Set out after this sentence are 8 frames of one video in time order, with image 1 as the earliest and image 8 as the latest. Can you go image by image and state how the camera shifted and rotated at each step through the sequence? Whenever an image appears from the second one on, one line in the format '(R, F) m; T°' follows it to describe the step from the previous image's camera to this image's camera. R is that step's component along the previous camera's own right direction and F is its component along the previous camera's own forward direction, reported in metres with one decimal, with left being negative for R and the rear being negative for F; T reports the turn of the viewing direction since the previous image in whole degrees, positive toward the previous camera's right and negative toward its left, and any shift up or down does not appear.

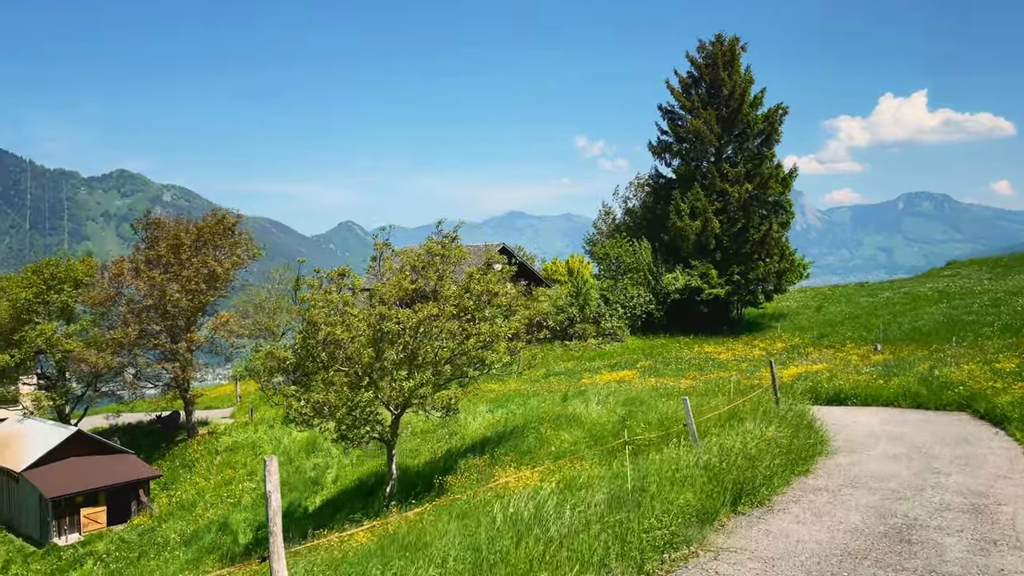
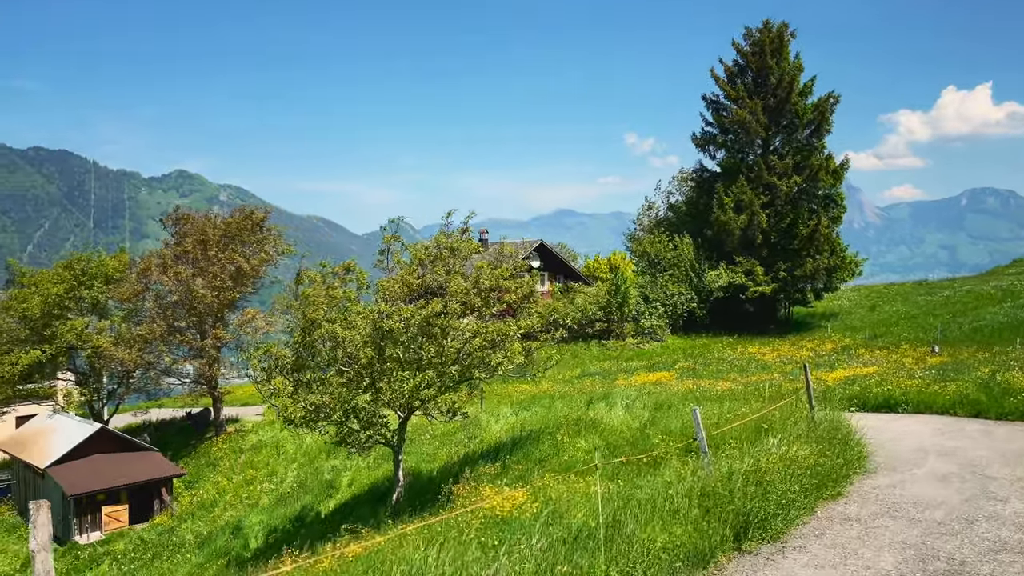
(+0.8, +1.1) m; -4°
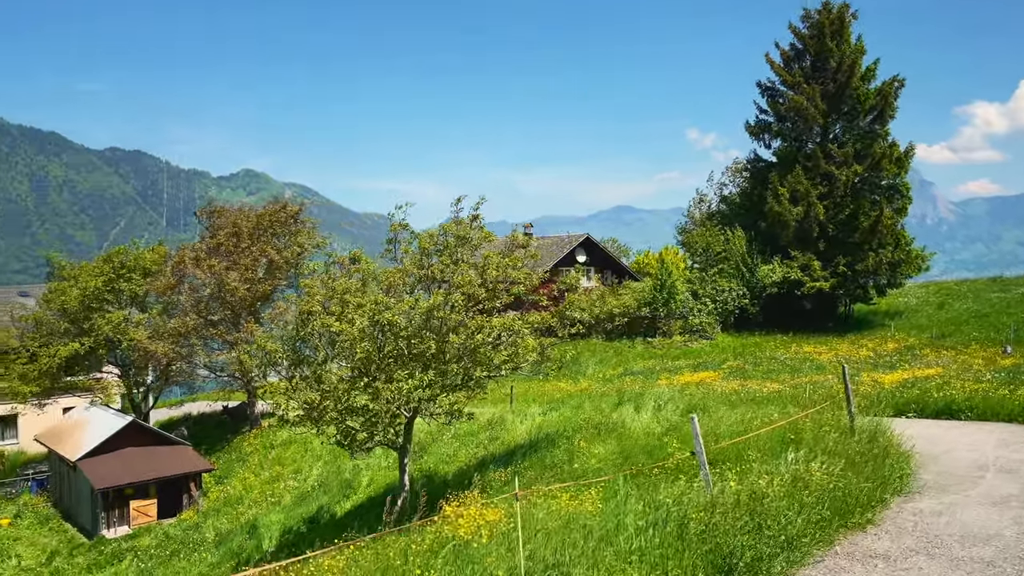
(+1.0, +1.1) m; -5°
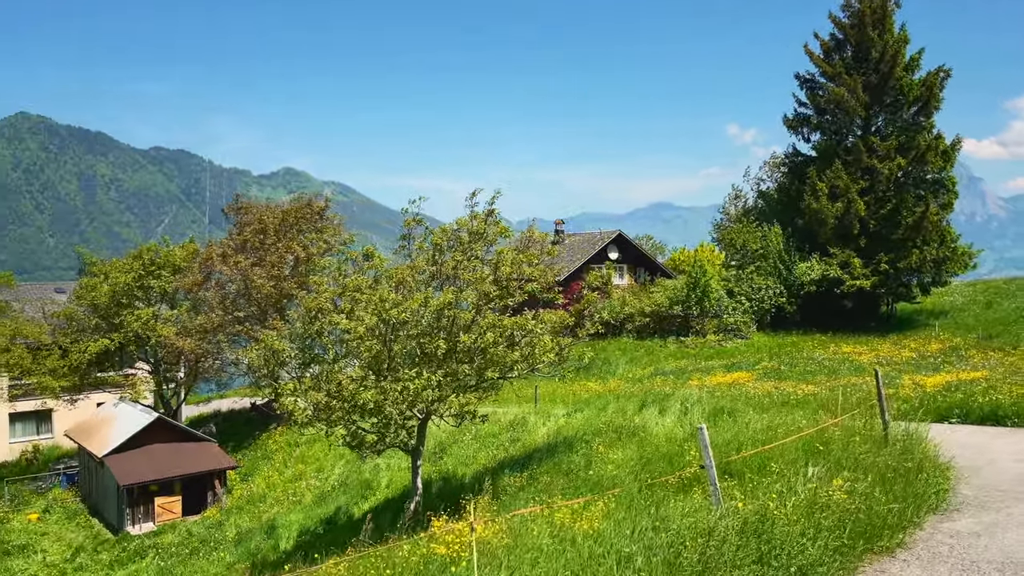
(+0.4, +0.5) m; -3°
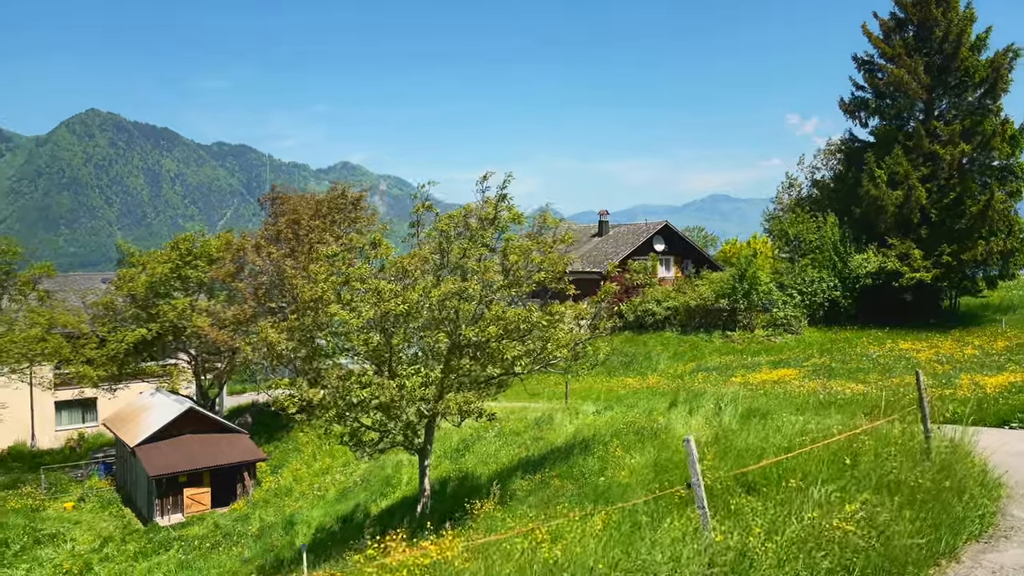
(+0.8, +0.8) m; -4°
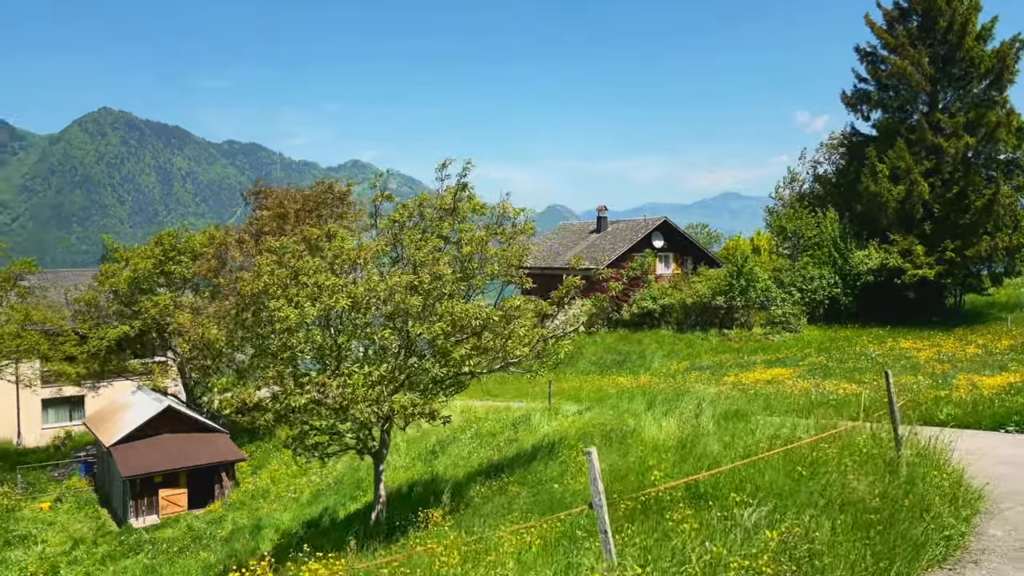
(+1.0, +0.6) m; -1°
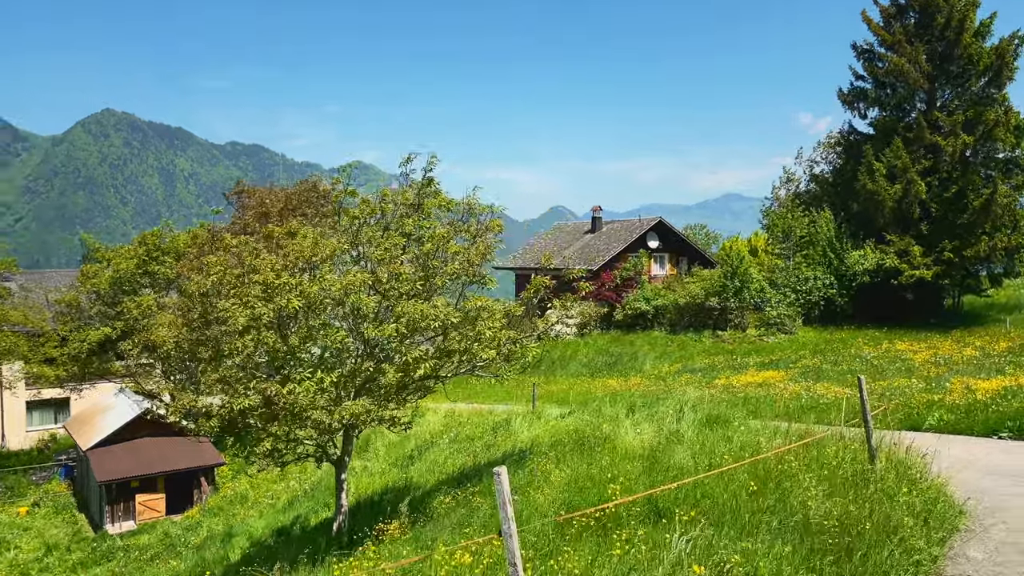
(+0.7, +0.4) m; 0°
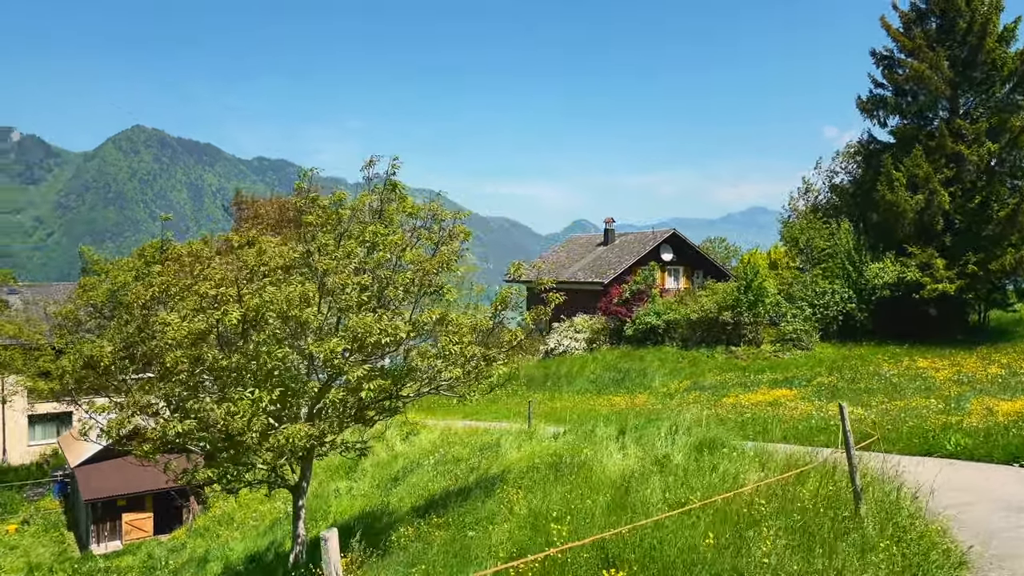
(+1.0, +0.8) m; -2°
